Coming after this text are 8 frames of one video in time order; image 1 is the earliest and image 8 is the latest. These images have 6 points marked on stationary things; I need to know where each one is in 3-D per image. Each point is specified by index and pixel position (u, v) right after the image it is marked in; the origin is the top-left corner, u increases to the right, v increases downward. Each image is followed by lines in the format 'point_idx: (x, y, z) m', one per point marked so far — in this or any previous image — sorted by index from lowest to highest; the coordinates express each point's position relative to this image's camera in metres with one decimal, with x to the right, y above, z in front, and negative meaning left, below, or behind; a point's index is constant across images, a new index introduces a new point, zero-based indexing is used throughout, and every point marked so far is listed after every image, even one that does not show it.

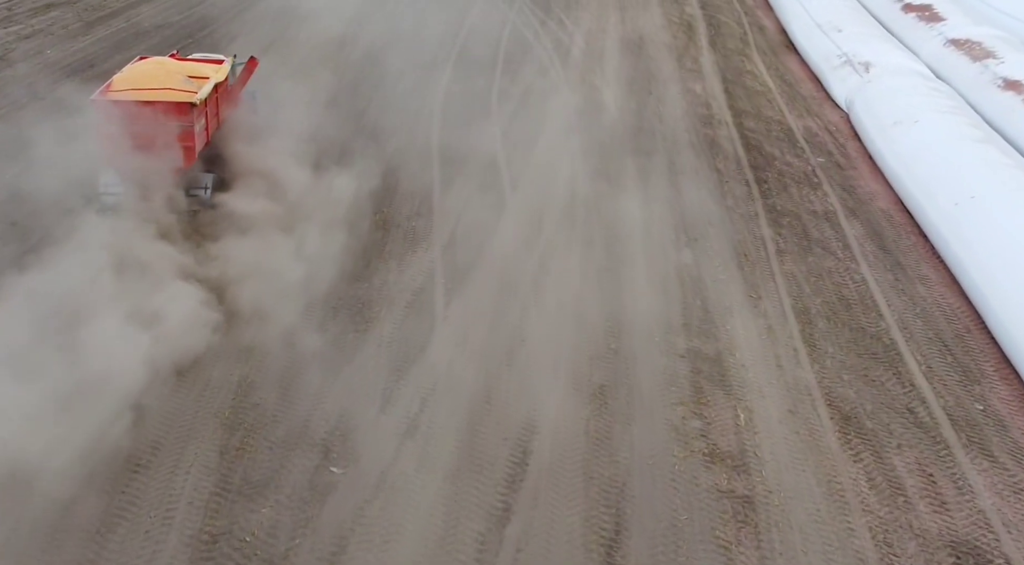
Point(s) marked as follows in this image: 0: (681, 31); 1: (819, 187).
0: (+2.7, +4.0, +14.8) m
1: (+3.0, +0.9, +9.0) m
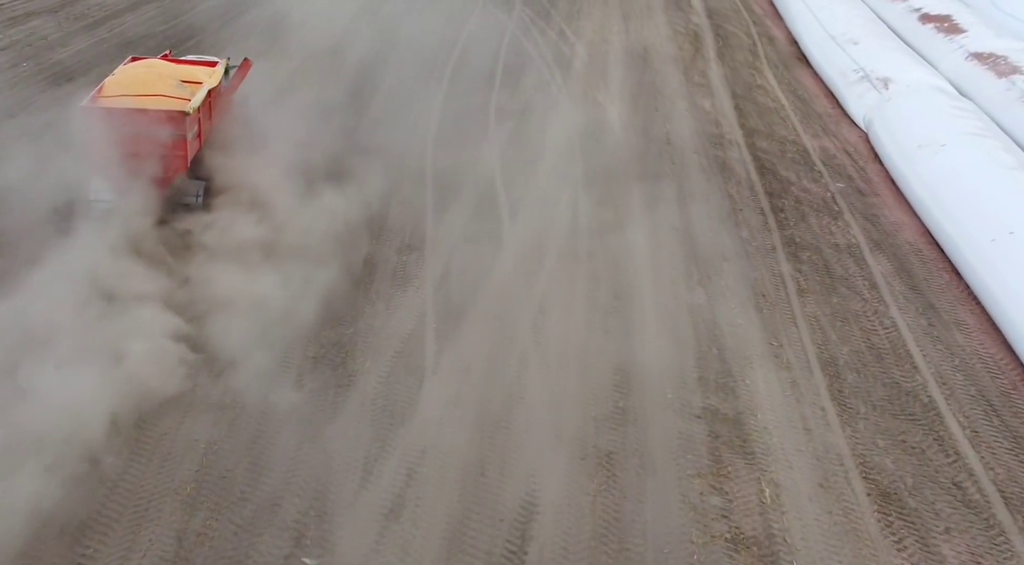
0: (+2.7, +3.7, +14.2) m
1: (+3.0, +0.6, +8.4) m
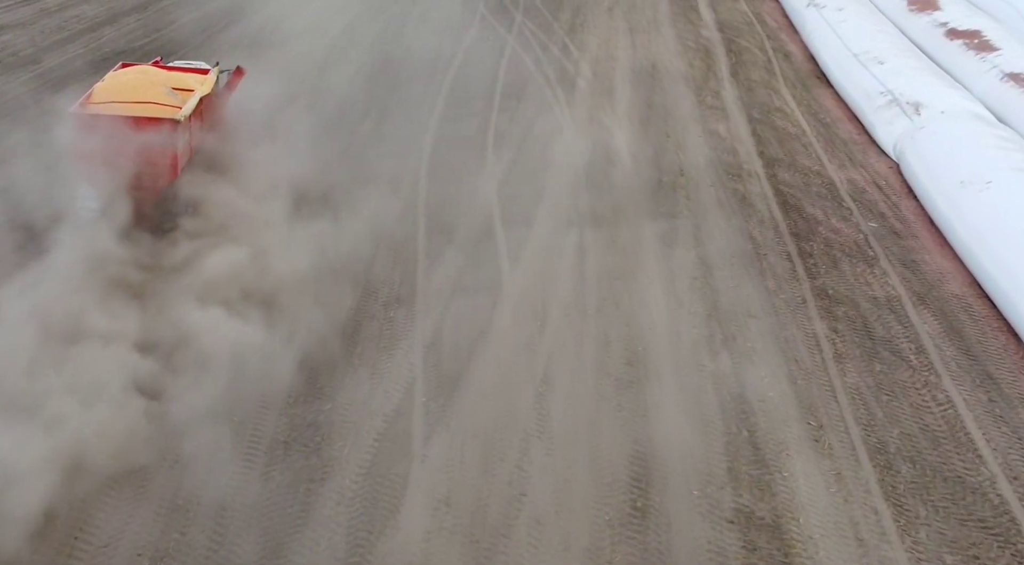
0: (+2.7, +3.2, +13.4) m
1: (+3.0, +0.2, +7.6) m
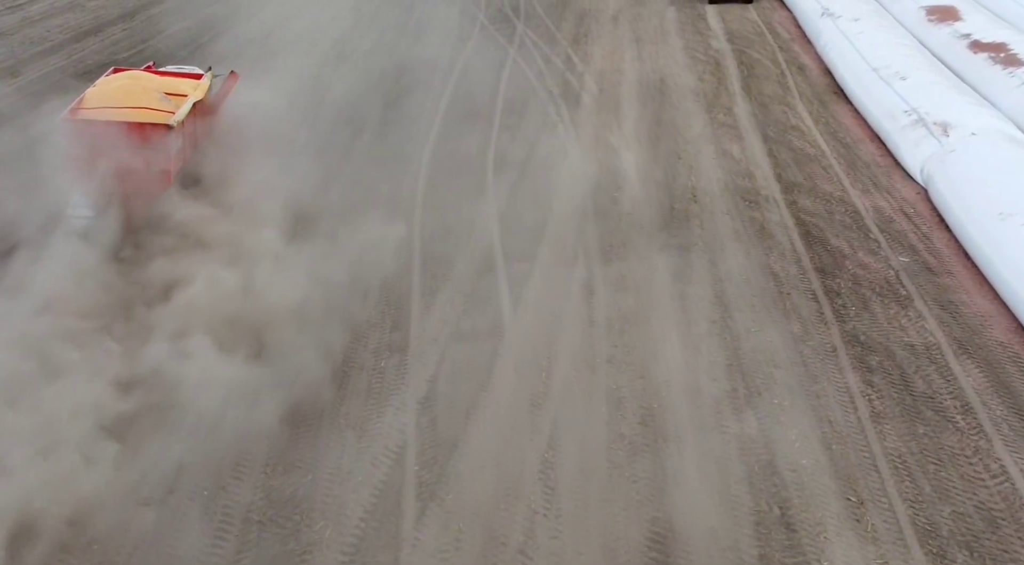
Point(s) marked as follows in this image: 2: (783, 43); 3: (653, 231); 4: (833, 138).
0: (+2.7, +2.9, +12.8) m
1: (+3.0, -0.2, +7.0) m
2: (+4.1, +3.6, +14.0) m
3: (+1.2, +0.4, +8.2) m
4: (+3.5, +1.6, +10.3) m
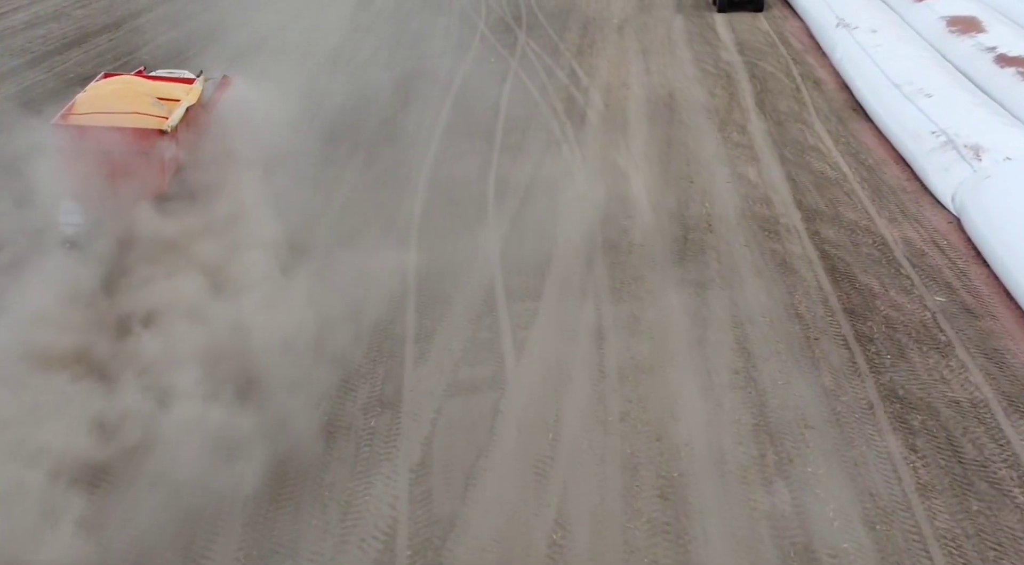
0: (+2.7, +2.6, +12.2) m
1: (+3.0, -0.5, +6.4) m
2: (+4.1, +3.3, +13.4) m
3: (+1.3, +0.1, +7.6) m
4: (+3.6, +1.3, +9.7) m
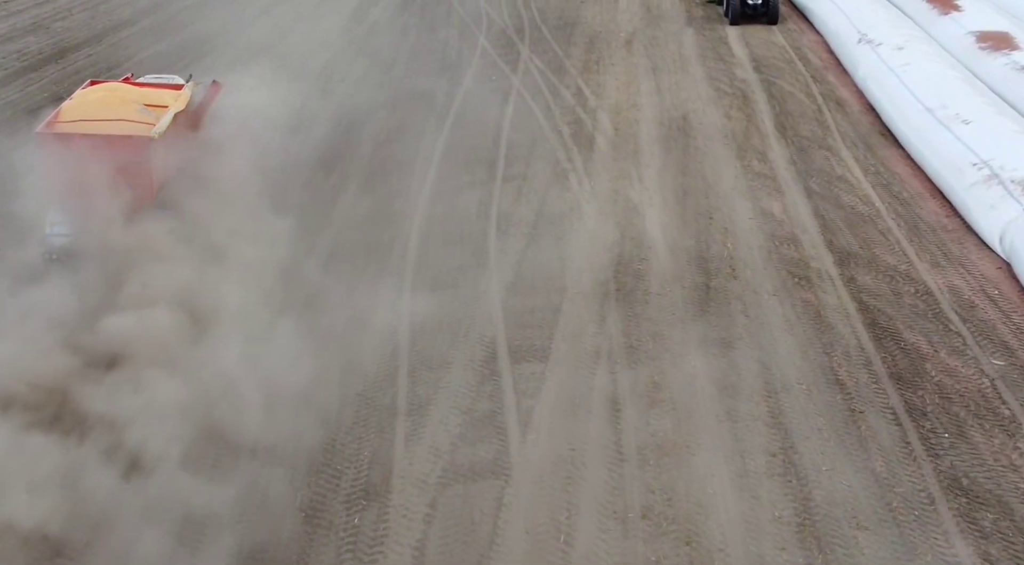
0: (+2.7, +2.2, +11.4) m
1: (+3.0, -0.9, +5.6) m
2: (+4.1, +2.9, +12.6) m
3: (+1.3, -0.3, +6.8) m
4: (+3.6, +0.9, +8.9) m
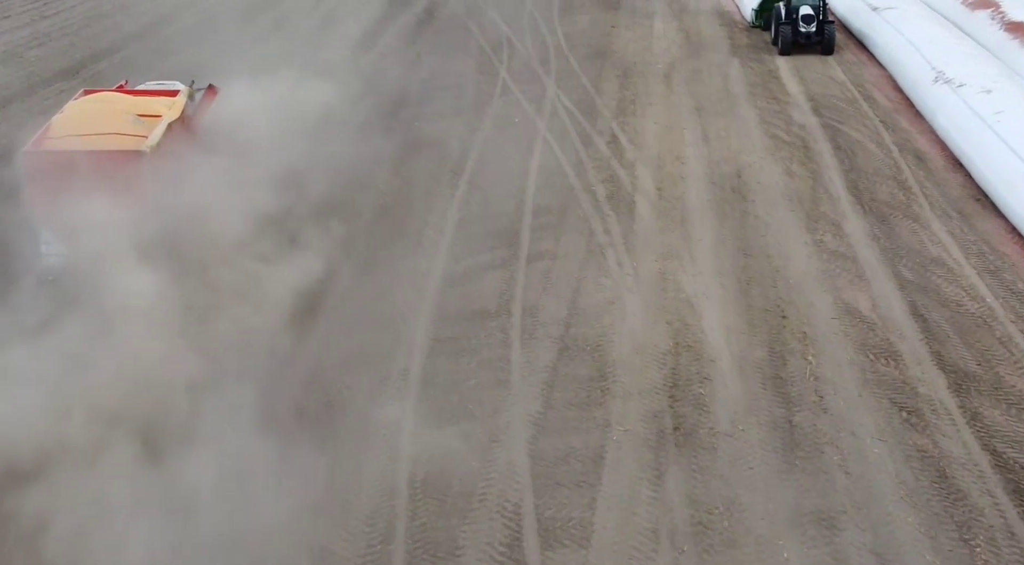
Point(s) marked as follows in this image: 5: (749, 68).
0: (+3.0, +1.3, +9.8) m
1: (+3.2, -1.7, +4.0) m
2: (+4.4, +2.0, +11.0) m
3: (+1.5, -1.1, +5.2) m
4: (+3.8, 0.0, +7.3) m
5: (+3.3, +3.0, +13.0) m
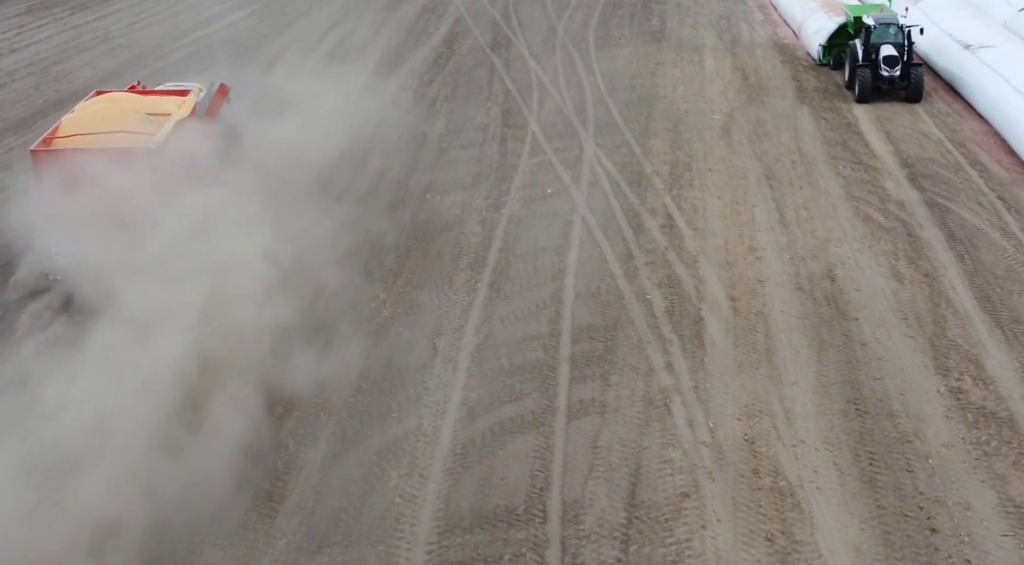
0: (+3.3, +0.2, +7.8) m
1: (+3.3, -2.7, +1.9) m
2: (+4.7, +0.9, +8.9) m
3: (+1.6, -2.1, +3.2) m
4: (+4.0, -1.1, +5.2) m
5: (+3.7, +1.9, +11.0) m
